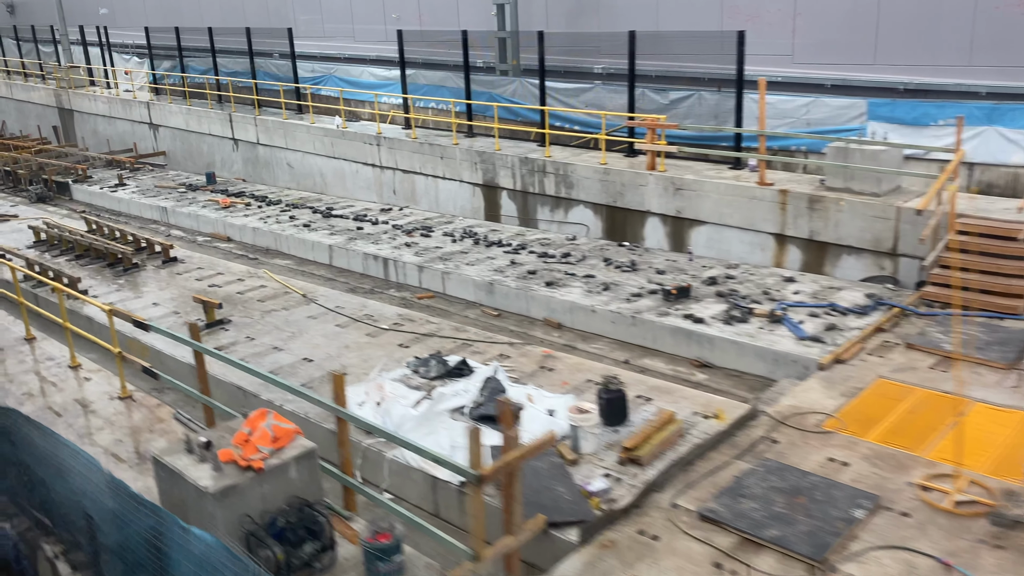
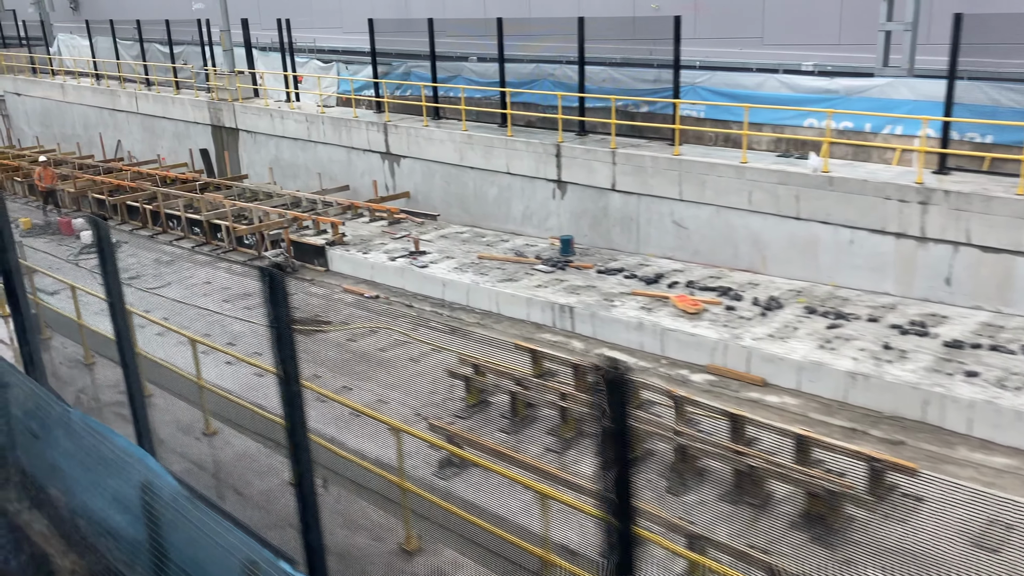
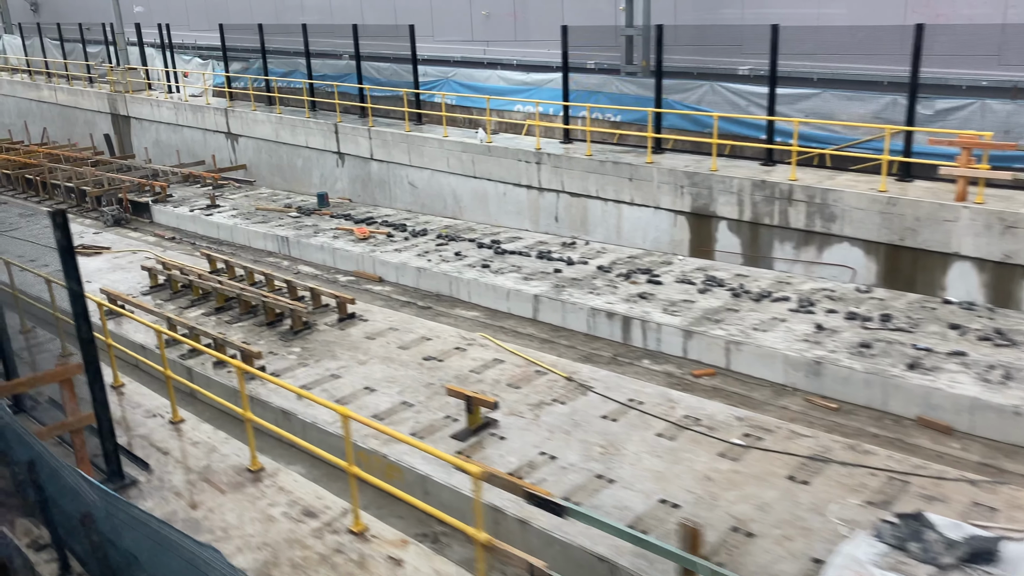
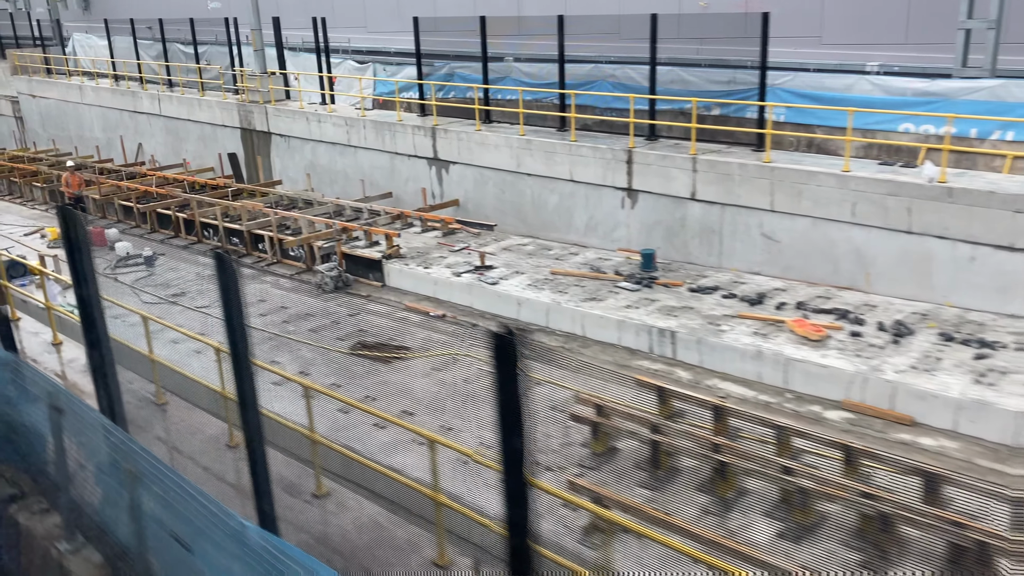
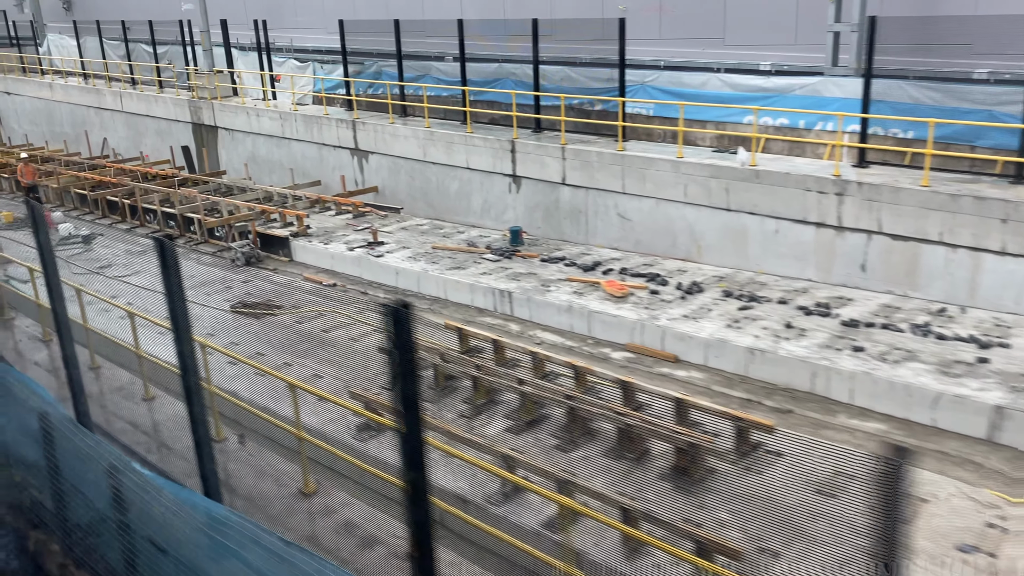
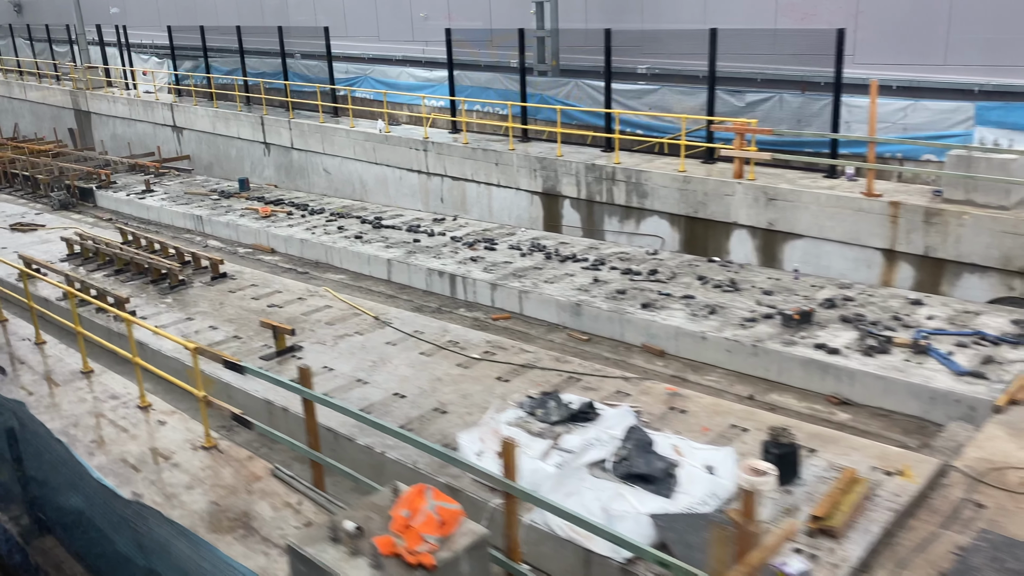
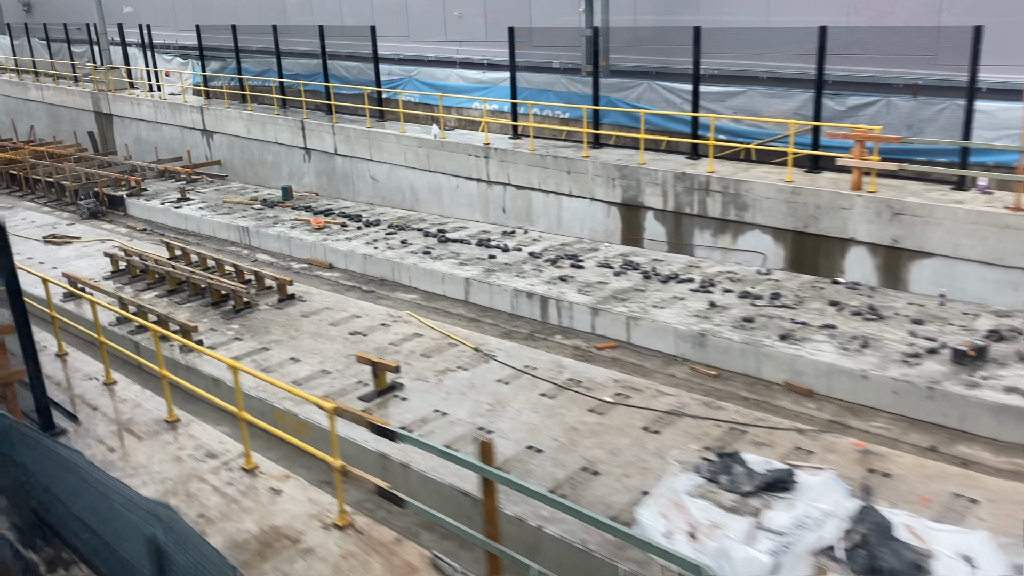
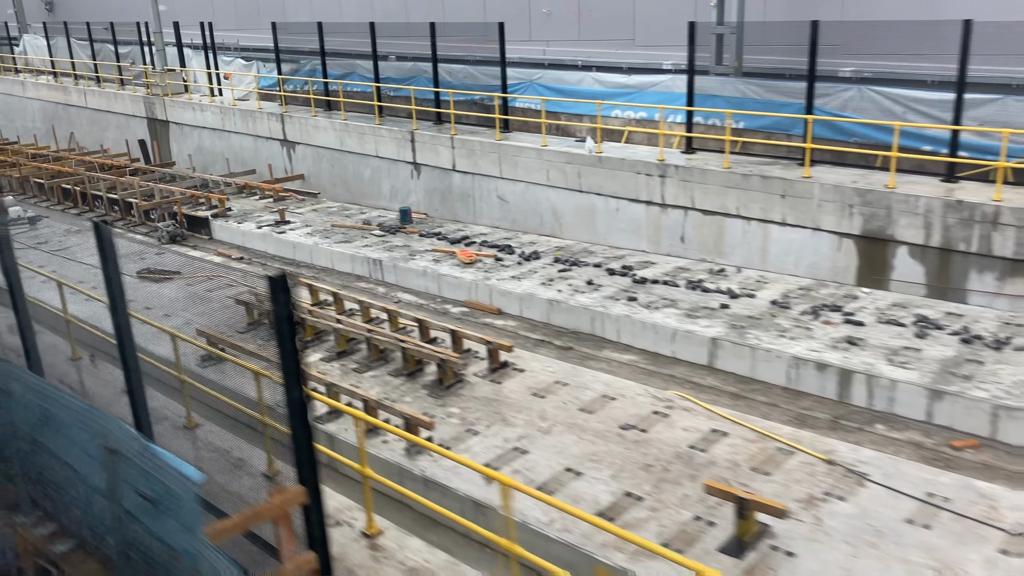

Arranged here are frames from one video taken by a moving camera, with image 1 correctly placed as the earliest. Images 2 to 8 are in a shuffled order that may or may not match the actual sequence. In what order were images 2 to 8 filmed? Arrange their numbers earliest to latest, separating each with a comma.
6, 7, 3, 8, 5, 2, 4
